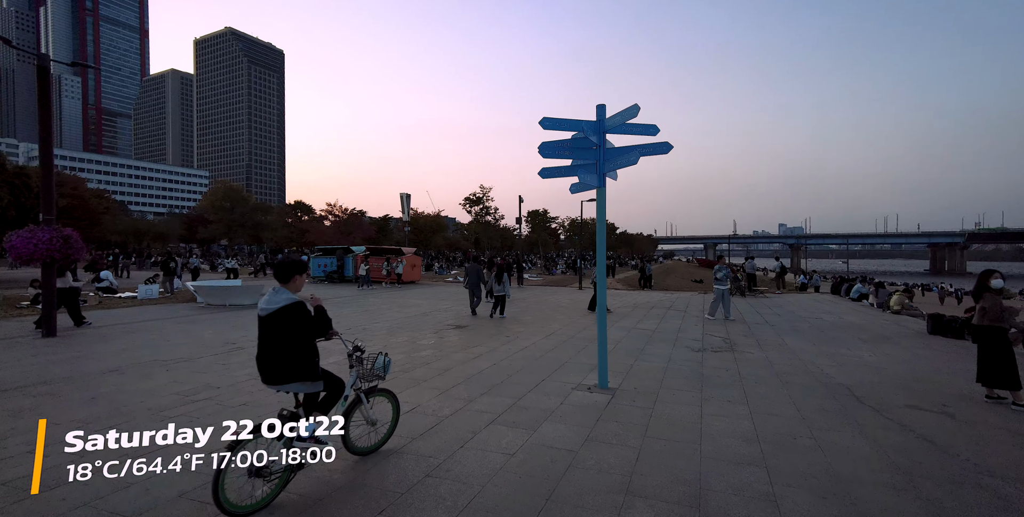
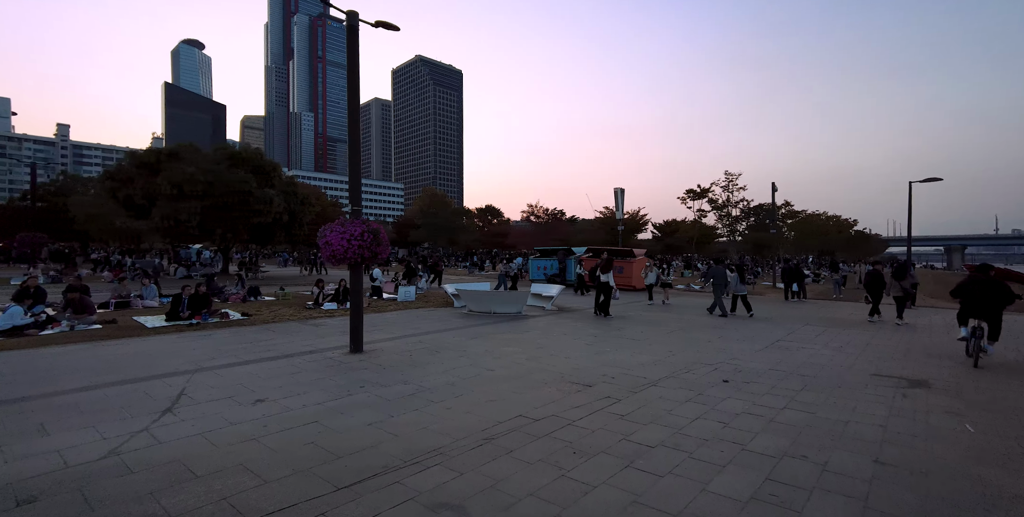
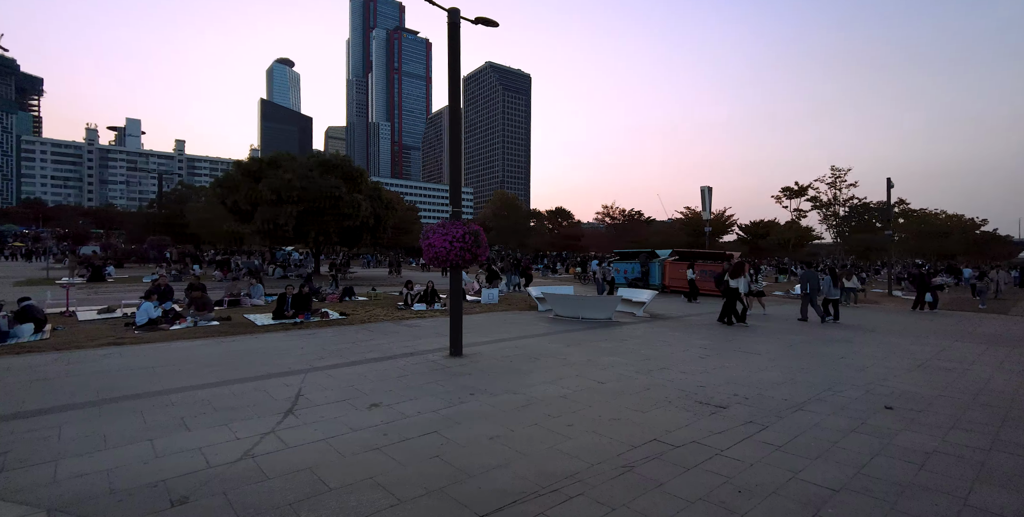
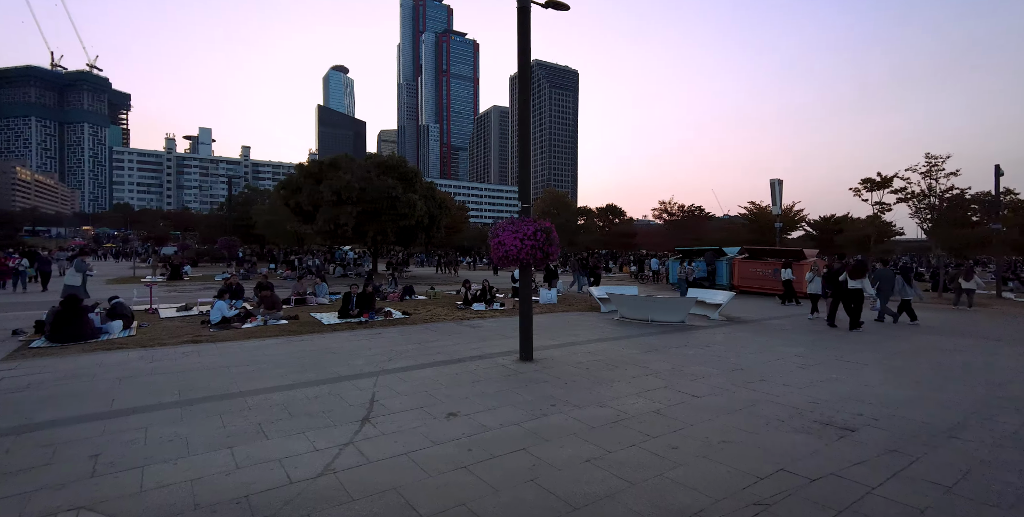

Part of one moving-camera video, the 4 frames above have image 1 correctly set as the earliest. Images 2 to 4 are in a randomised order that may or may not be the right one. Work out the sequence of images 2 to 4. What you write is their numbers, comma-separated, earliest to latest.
2, 3, 4
